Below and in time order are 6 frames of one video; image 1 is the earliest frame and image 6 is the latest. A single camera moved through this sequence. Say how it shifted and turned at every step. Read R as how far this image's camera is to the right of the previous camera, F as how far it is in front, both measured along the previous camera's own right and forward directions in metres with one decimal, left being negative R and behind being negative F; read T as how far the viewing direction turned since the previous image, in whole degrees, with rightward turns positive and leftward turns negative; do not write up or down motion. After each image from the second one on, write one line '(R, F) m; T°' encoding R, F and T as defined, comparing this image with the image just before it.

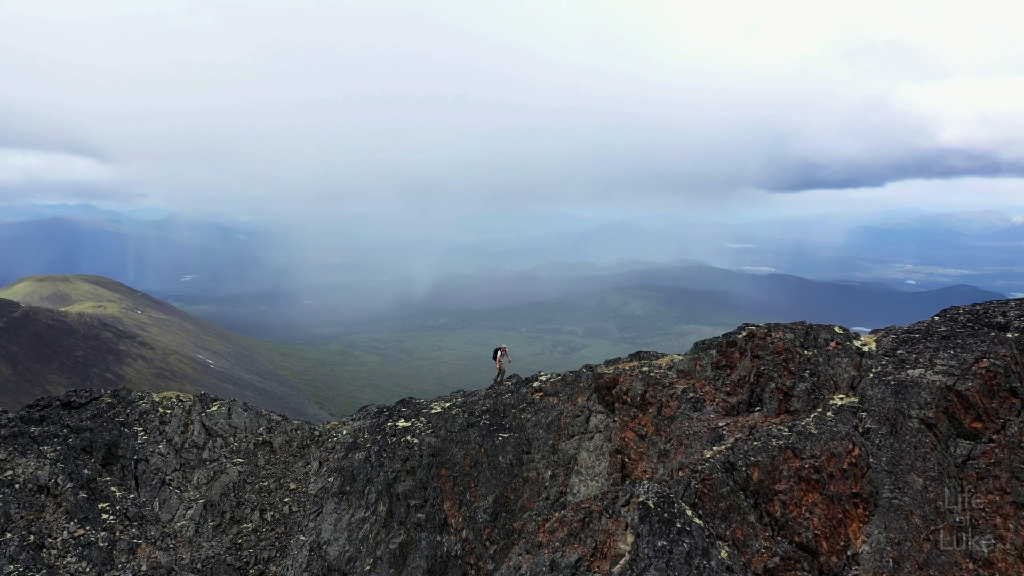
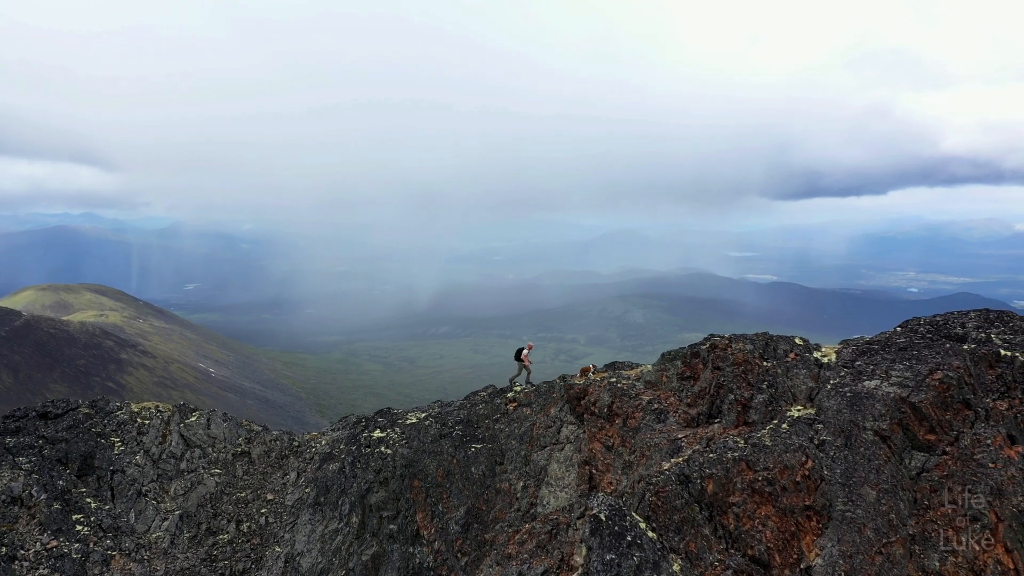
(+1.8, -0.1) m; 0°
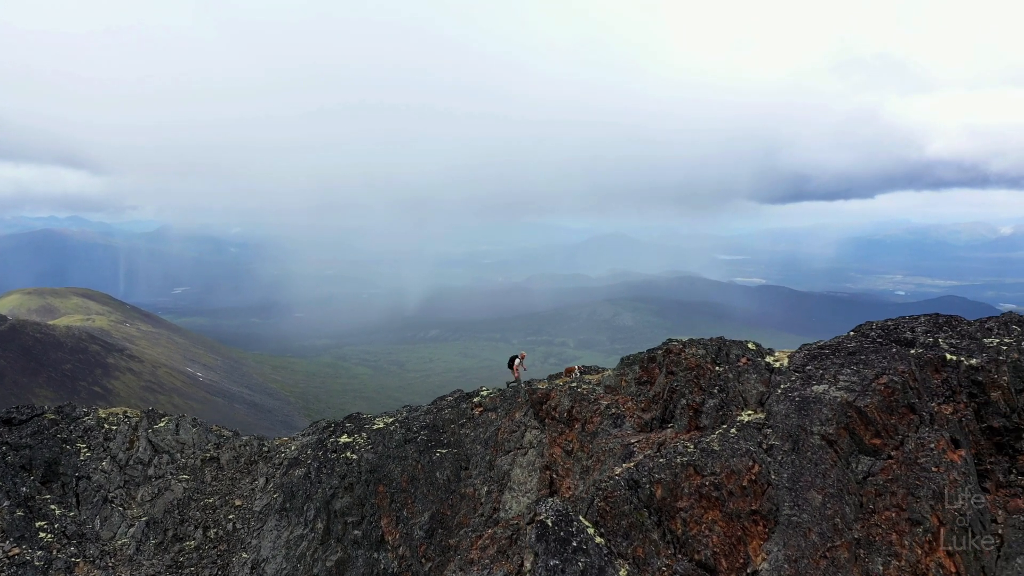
(+1.6, 0.0) m; +1°
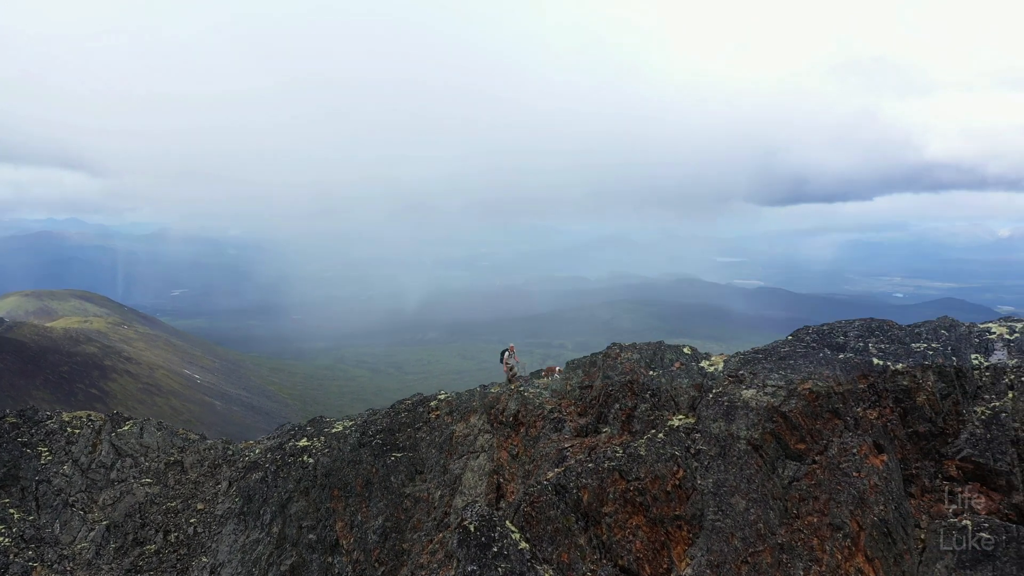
(+2.7, -0.1) m; 0°
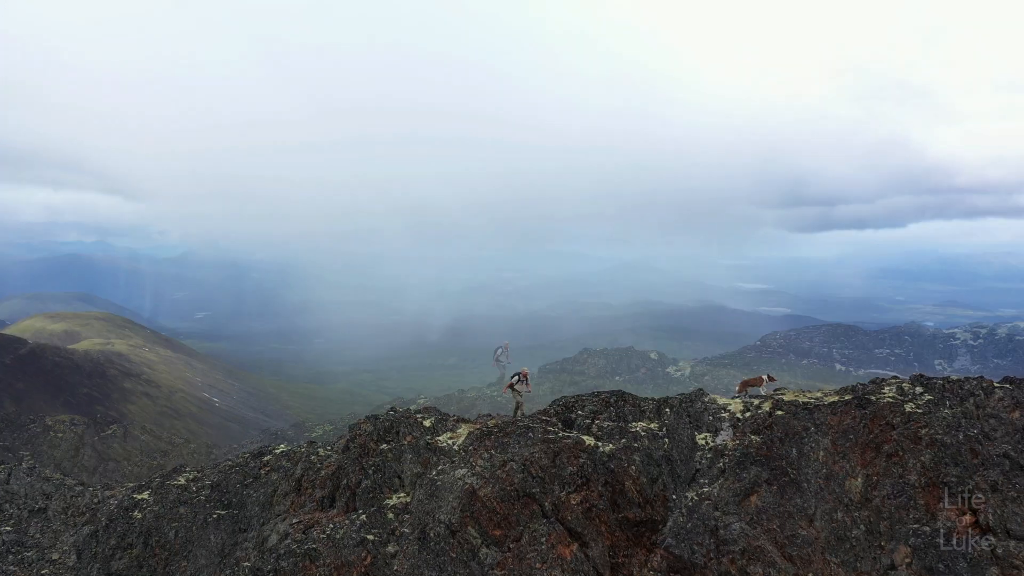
(+1.3, -0.6) m; -2°
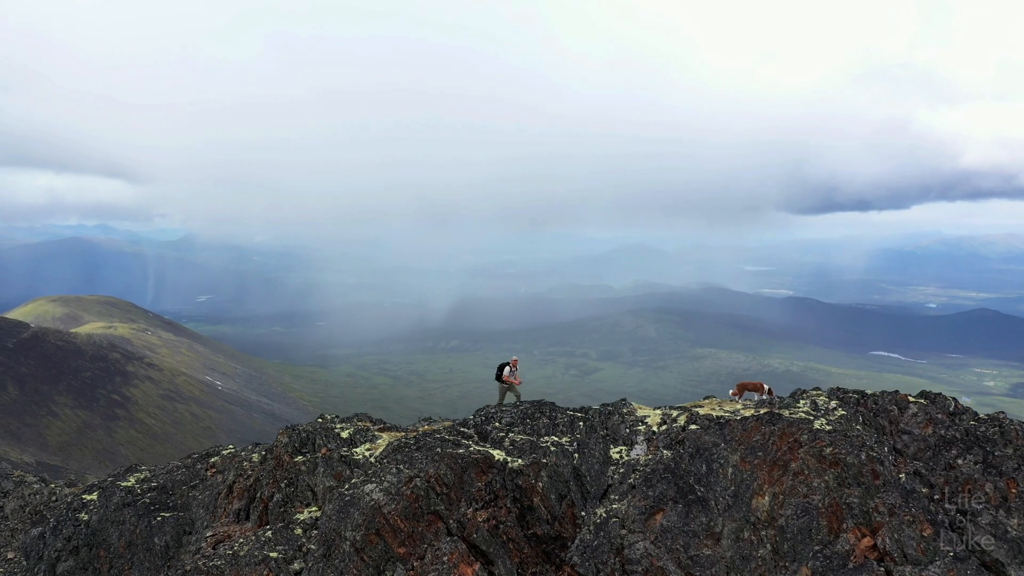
(+3.1, +0.5) m; 0°
